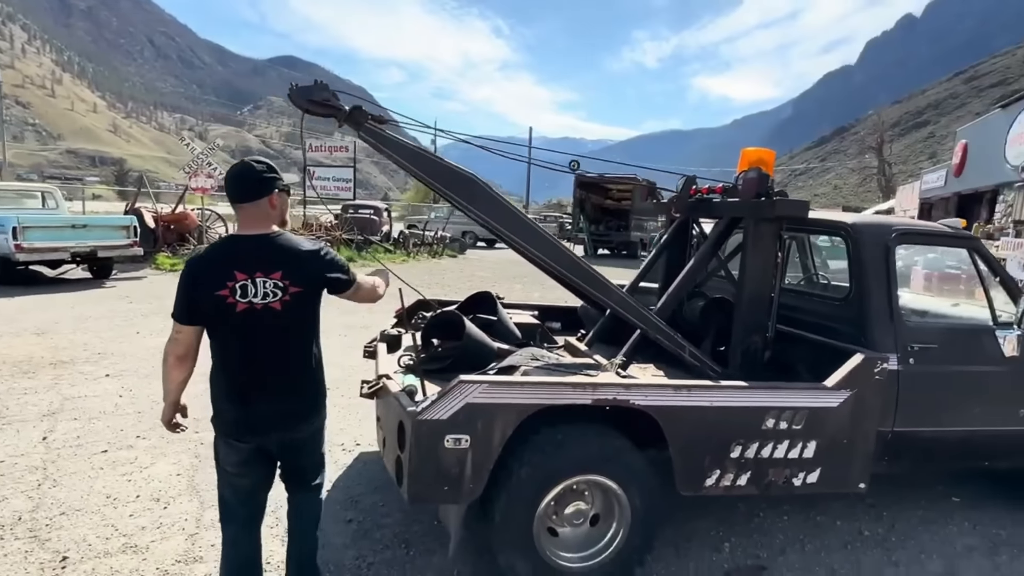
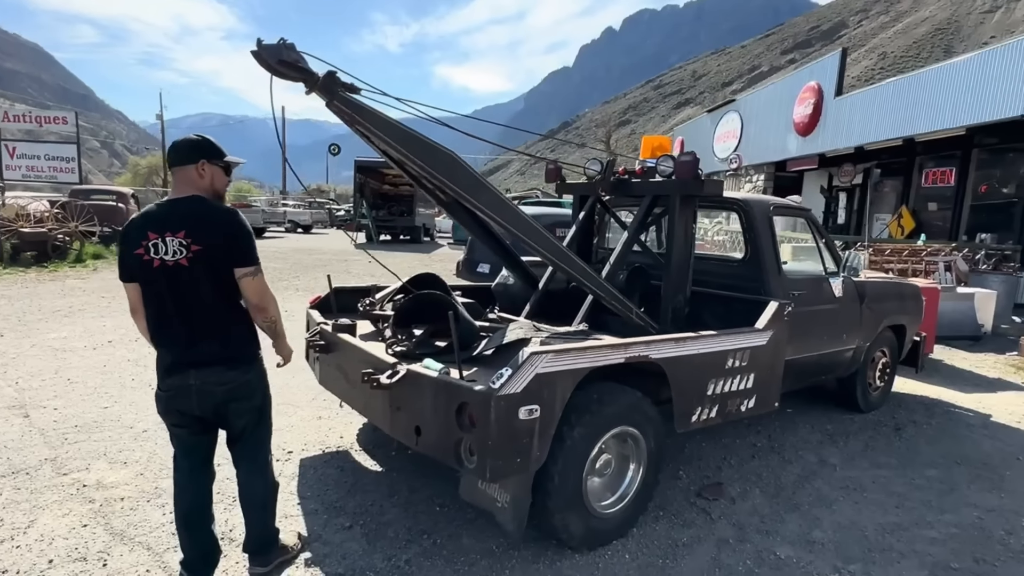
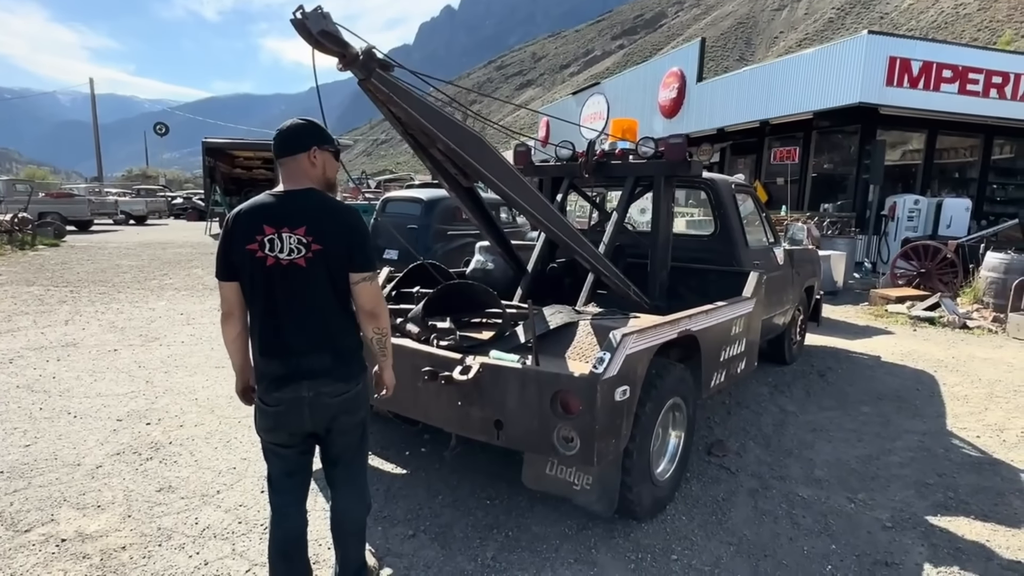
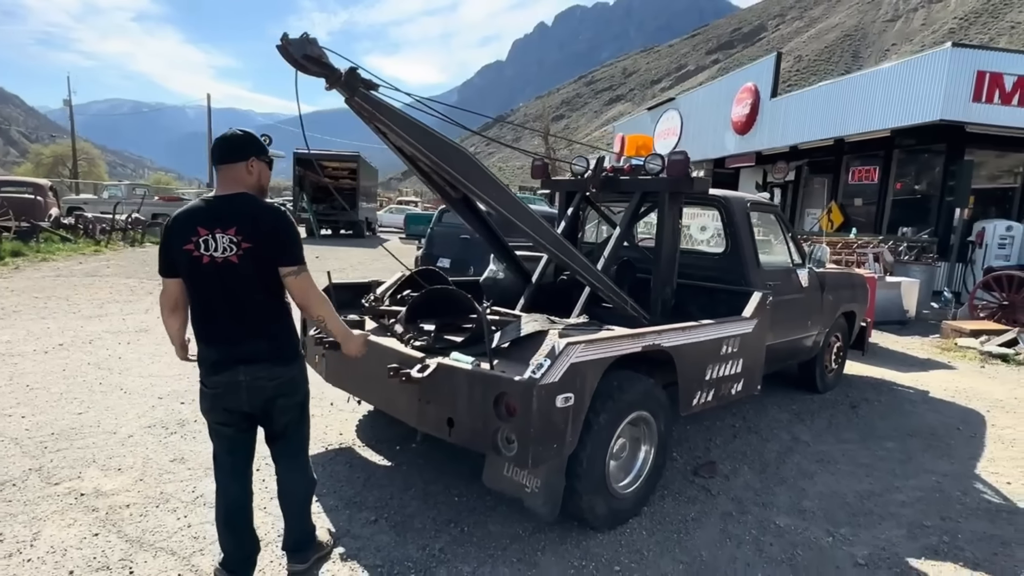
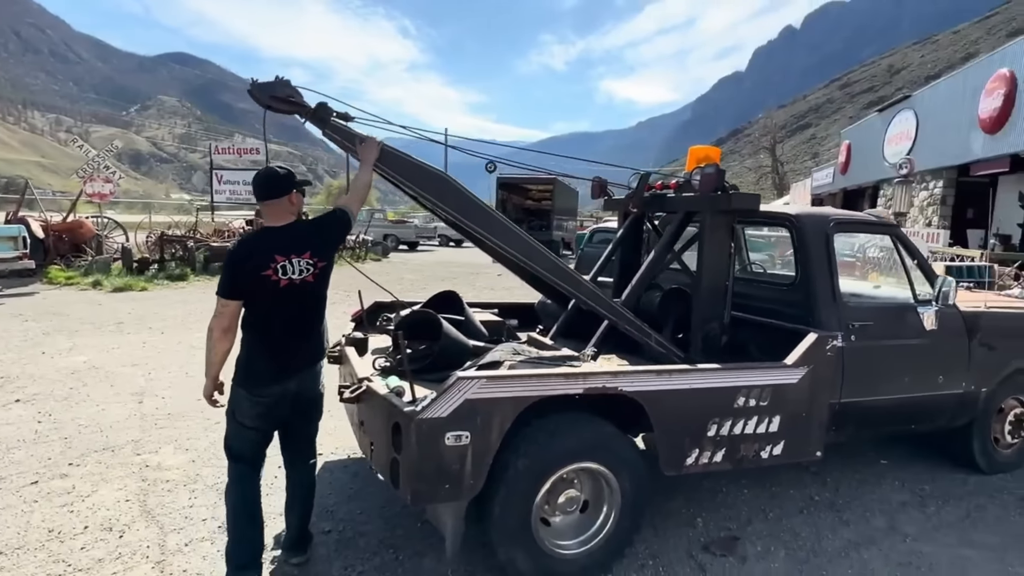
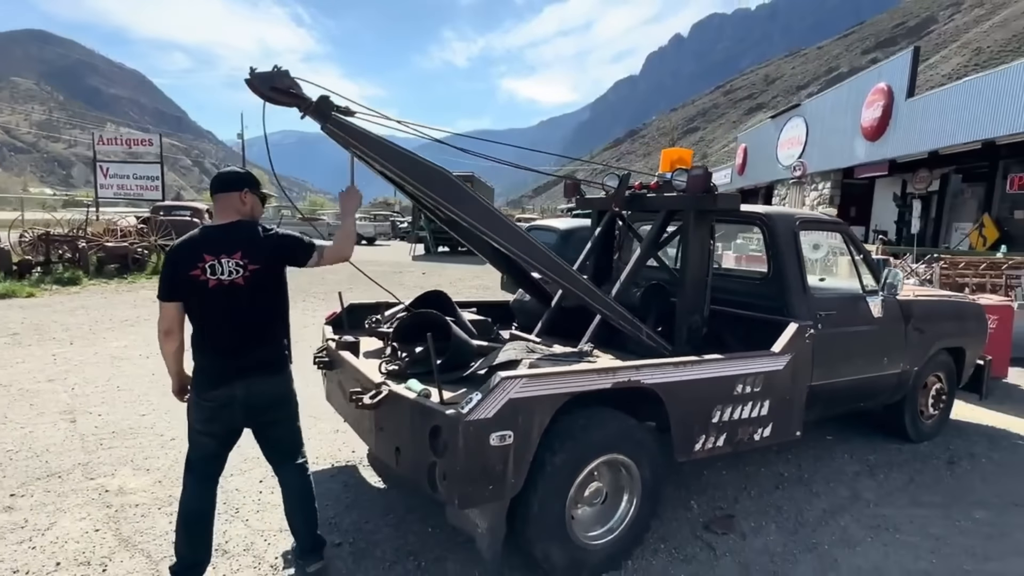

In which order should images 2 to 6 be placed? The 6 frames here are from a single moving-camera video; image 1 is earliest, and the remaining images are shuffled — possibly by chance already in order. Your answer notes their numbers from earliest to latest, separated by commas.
5, 6, 2, 4, 3
